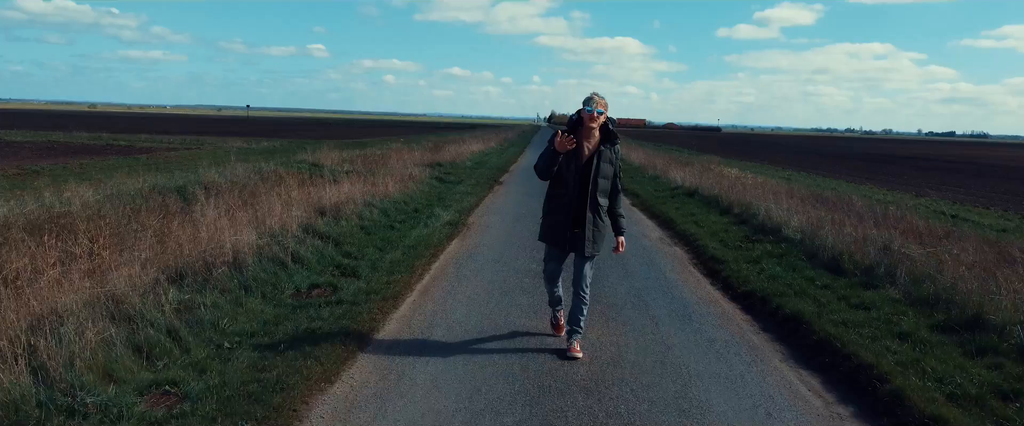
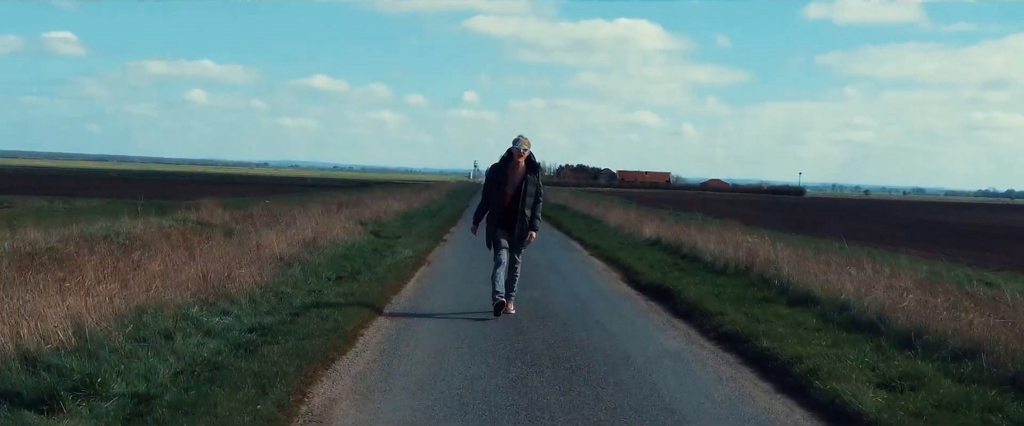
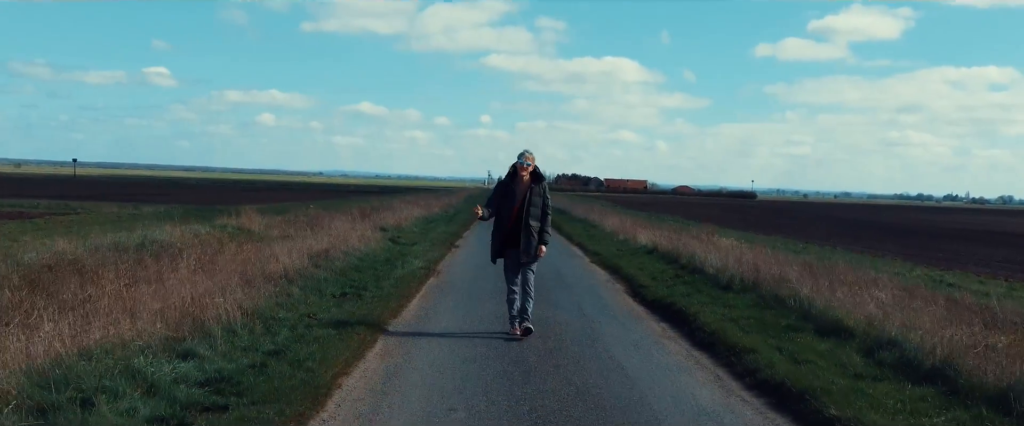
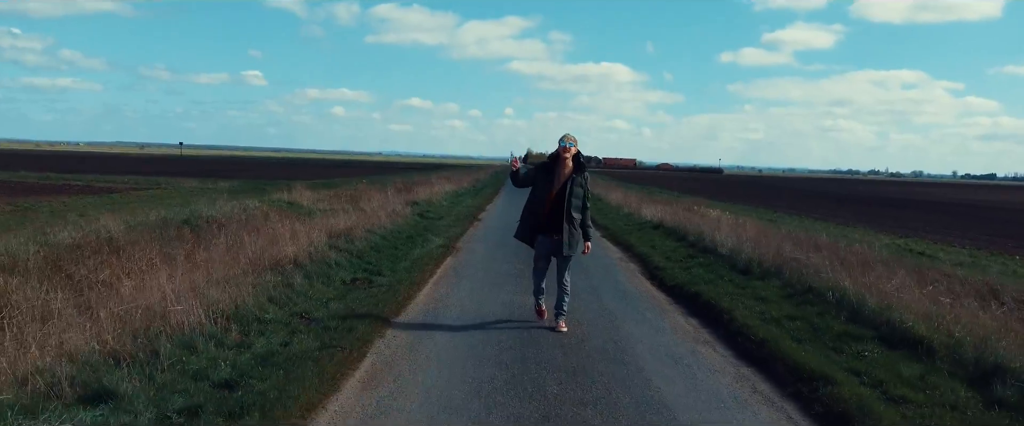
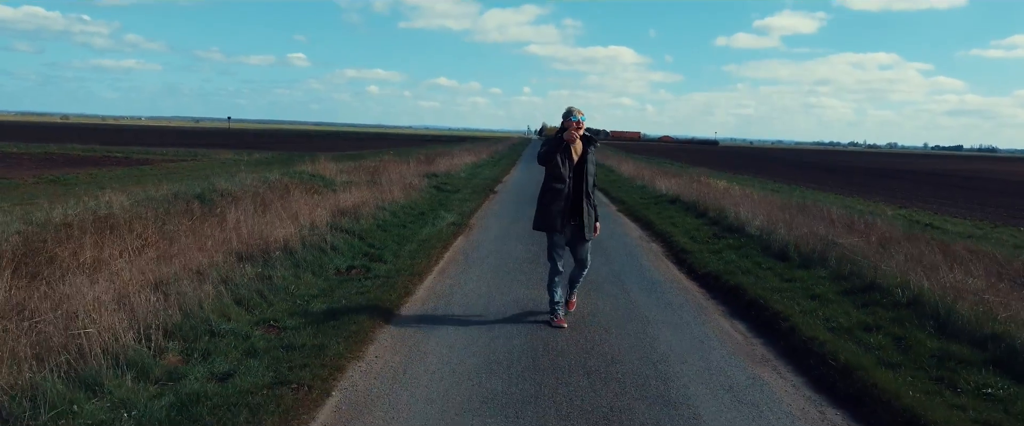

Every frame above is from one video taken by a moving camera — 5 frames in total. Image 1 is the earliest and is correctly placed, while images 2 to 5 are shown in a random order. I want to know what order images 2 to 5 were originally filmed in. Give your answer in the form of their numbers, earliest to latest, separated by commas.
5, 4, 3, 2
